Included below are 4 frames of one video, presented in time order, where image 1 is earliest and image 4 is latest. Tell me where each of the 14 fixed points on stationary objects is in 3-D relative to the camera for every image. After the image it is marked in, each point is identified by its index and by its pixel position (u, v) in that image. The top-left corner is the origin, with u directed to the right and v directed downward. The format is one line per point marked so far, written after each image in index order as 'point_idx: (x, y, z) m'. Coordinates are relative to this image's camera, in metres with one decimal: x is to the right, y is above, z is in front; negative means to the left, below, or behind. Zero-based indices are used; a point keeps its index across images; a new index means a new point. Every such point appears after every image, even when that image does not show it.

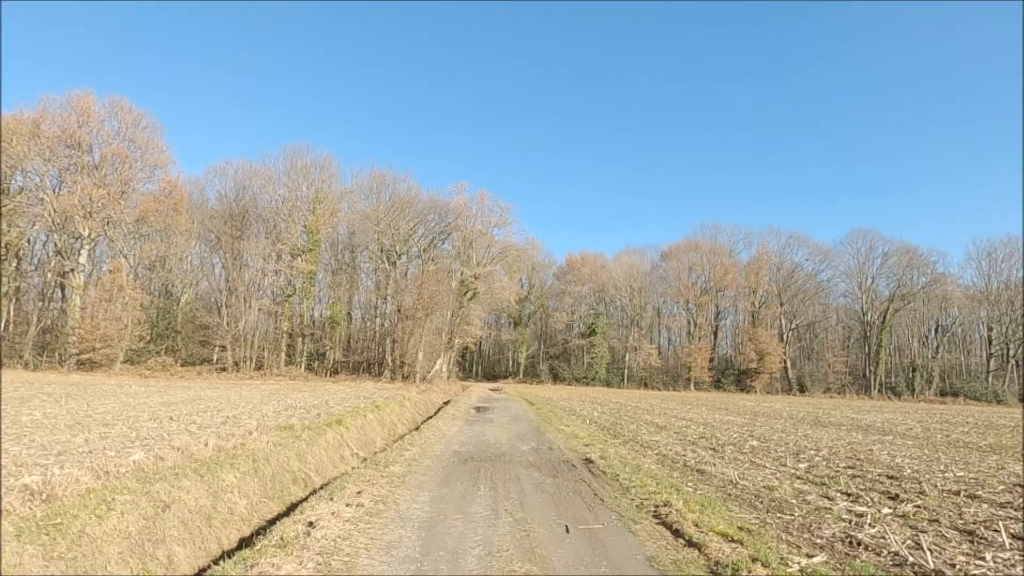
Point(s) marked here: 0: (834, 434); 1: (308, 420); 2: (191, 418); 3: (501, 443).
0: (+10.7, -4.8, +17.2) m
1: (-4.7, -3.0, +11.9) m
2: (-7.1, -2.9, +11.5) m
3: (-0.2, -3.2, +10.7) m
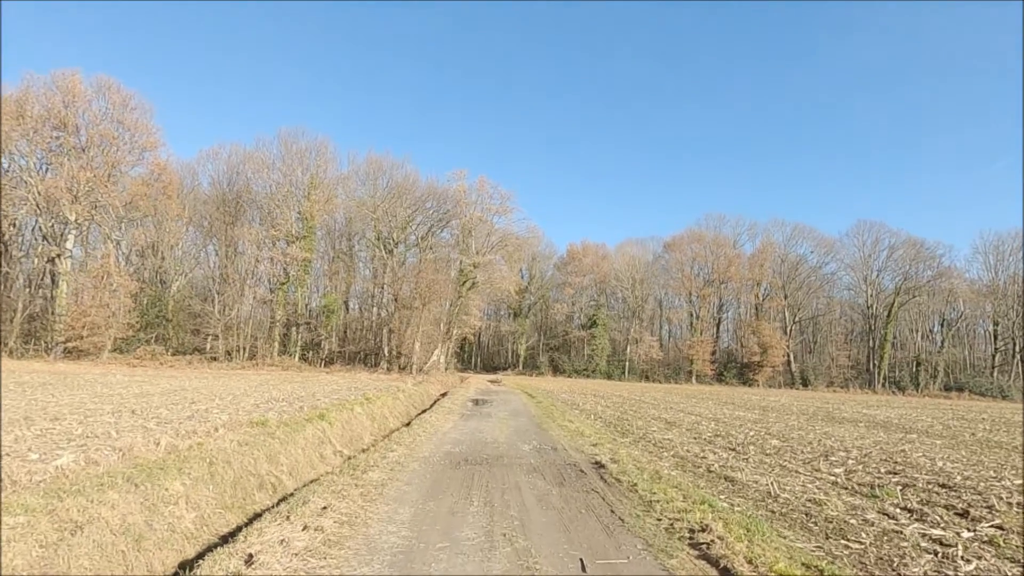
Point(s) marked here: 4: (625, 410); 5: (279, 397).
0: (+10.7, -4.5, +16.2) m
1: (-4.7, -2.6, +10.8) m
2: (-7.1, -2.5, +10.4) m
3: (-0.2, -2.9, +9.7) m
4: (+4.3, -4.6, +19.5) m
5: (-6.9, -3.2, +15.3) m
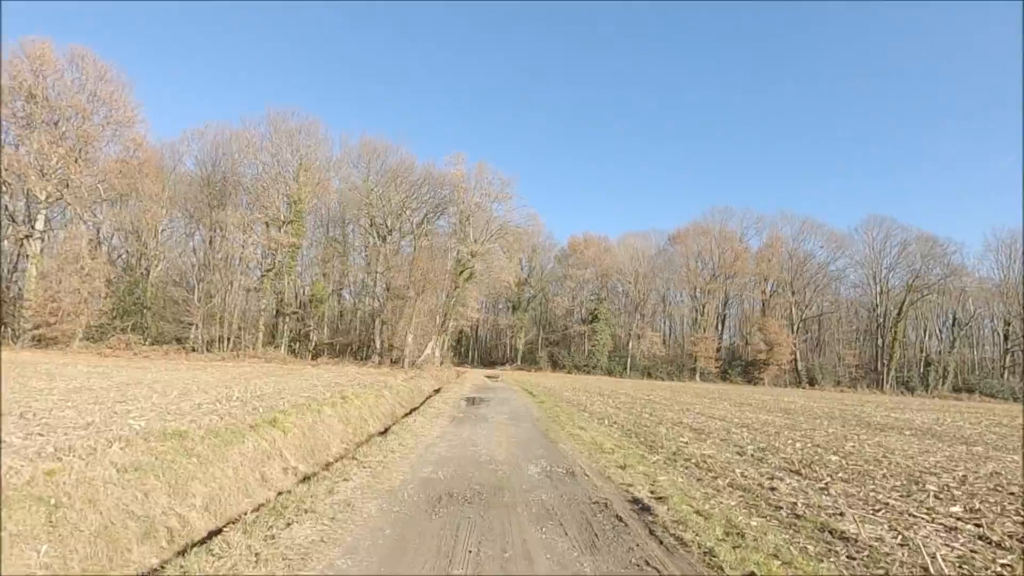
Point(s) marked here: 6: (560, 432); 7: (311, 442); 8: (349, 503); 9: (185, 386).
0: (+10.7, -4.1, +14.0) m
1: (-4.7, -2.2, +8.5) m
2: (-7.1, -2.0, +8.1) m
3: (-0.2, -2.5, +7.4) m
4: (+4.2, -4.2, +17.3) m
5: (-6.9, -2.7, +13.1) m
6: (+1.0, -3.0, +10.6) m
7: (-3.7, -2.8, +9.4) m
8: (-1.5, -2.0, +4.9) m
9: (-9.8, -2.9, +15.6) m
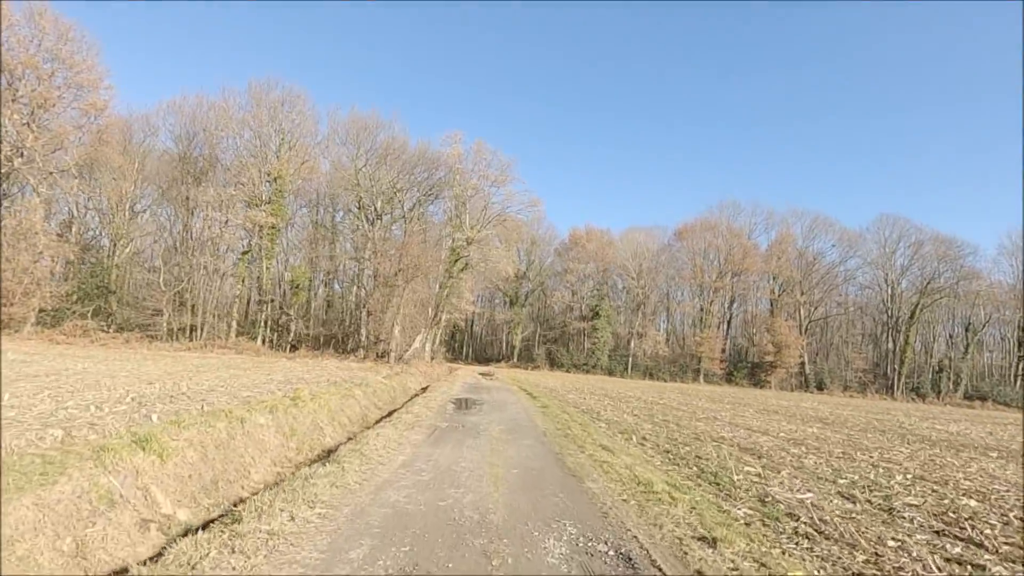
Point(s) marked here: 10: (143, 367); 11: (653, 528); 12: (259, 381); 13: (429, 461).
0: (+10.6, -3.8, +11.0) m
1: (-4.6, -1.6, +5.4) m
2: (-7.0, -1.3, +5.0) m
3: (-0.2, -2.0, +4.3) m
4: (+4.2, -3.7, +14.3) m
5: (-6.9, -2.0, +9.9) m
6: (+1.0, -2.5, +7.5) m
7: (-3.7, -2.2, +6.3) m
8: (-1.5, -1.5, +1.8) m
9: (-9.8, -2.2, +12.5) m
10: (-12.6, -2.7, +17.4) m
11: (+1.2, -2.1, +4.5) m
12: (-7.3, -2.7, +14.9) m
13: (-1.0, -2.3, +6.9) m
